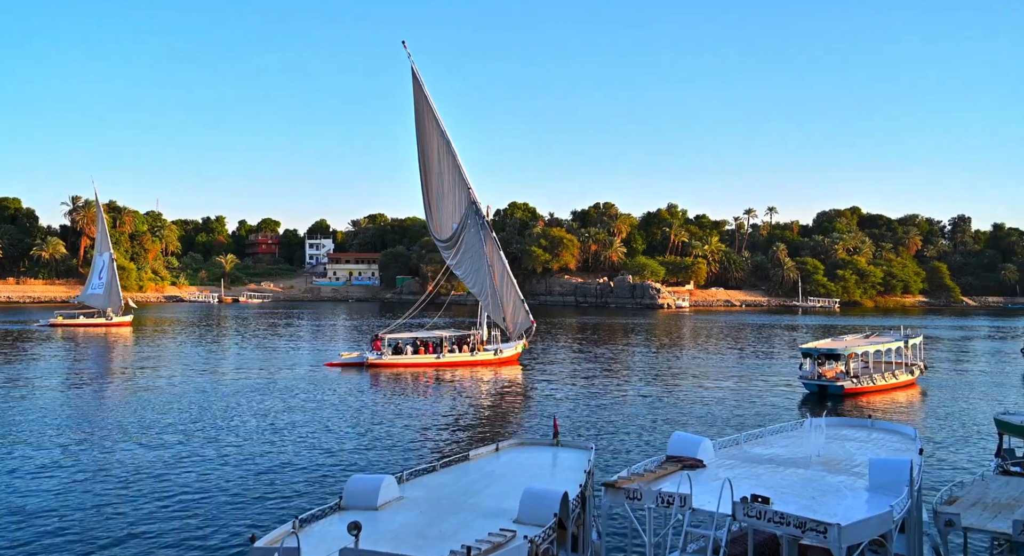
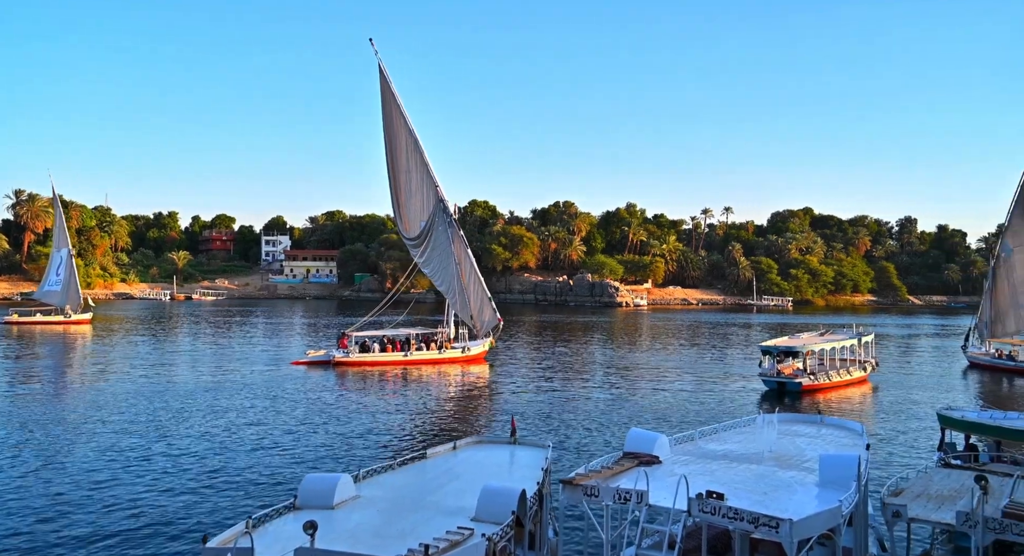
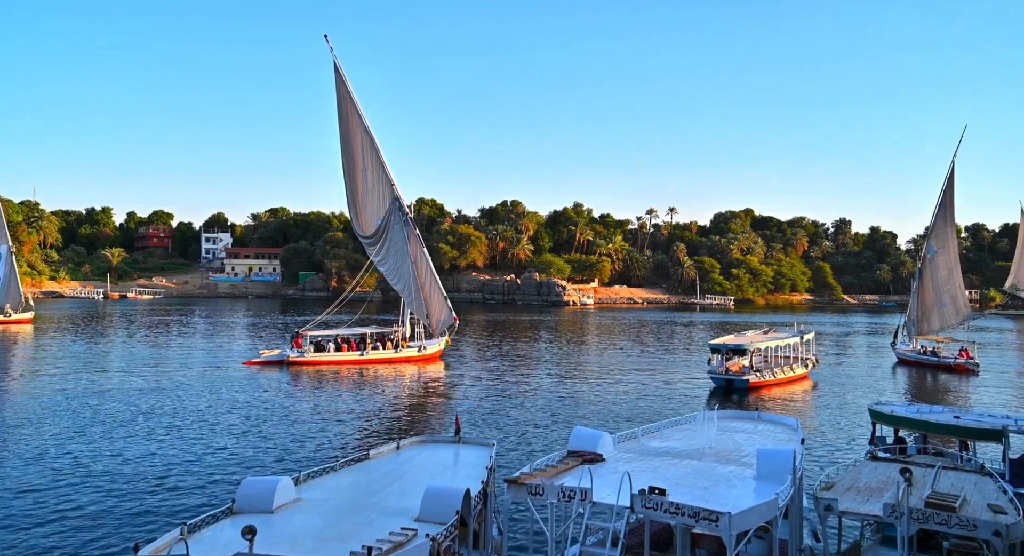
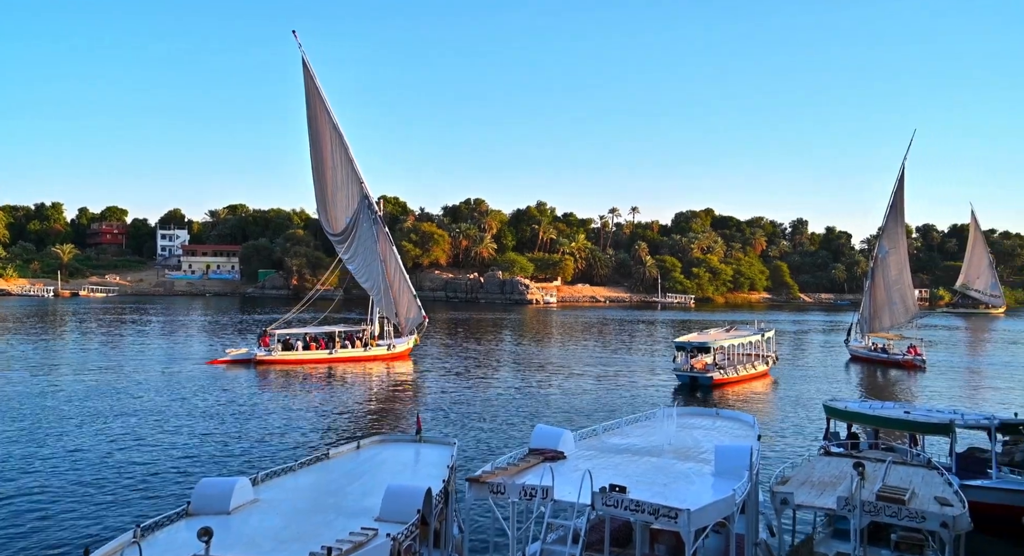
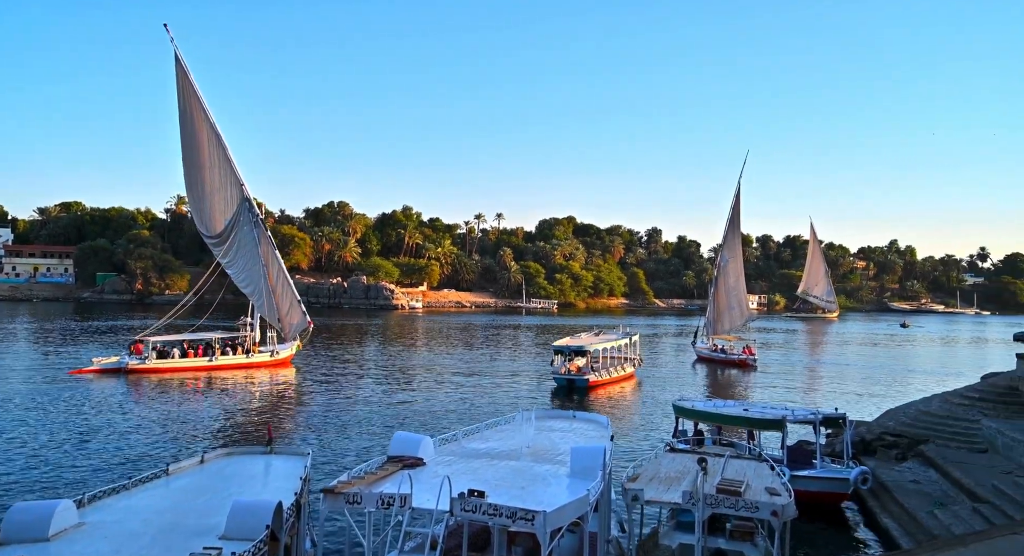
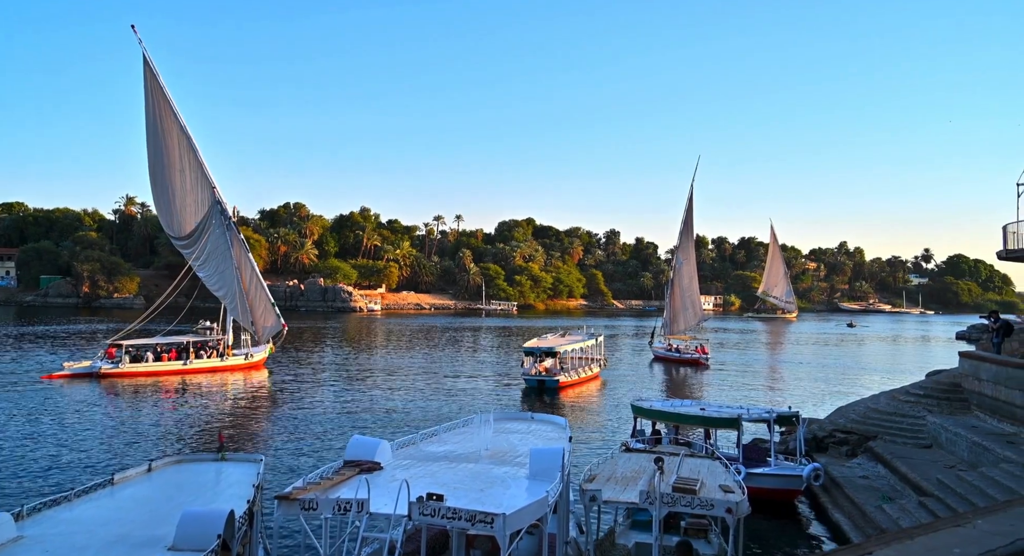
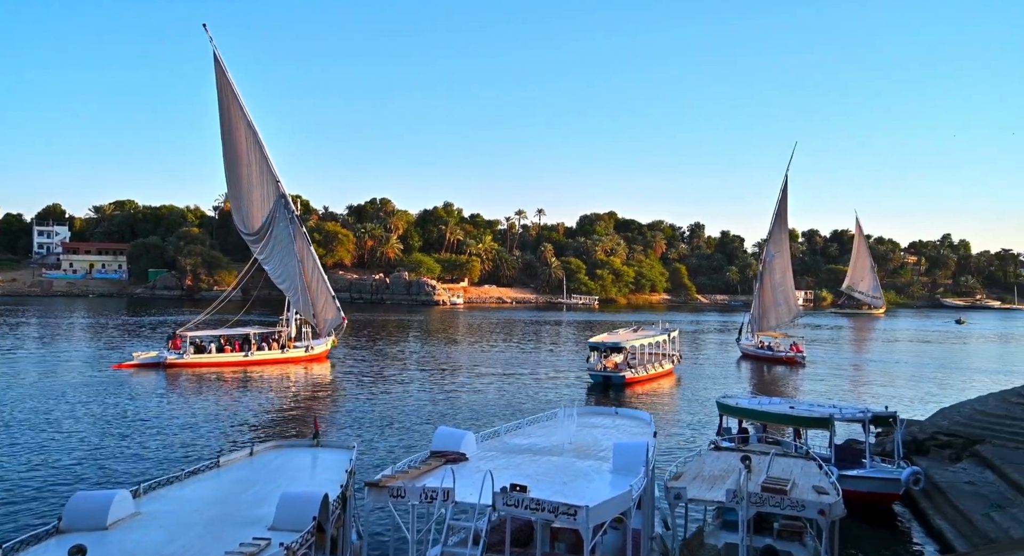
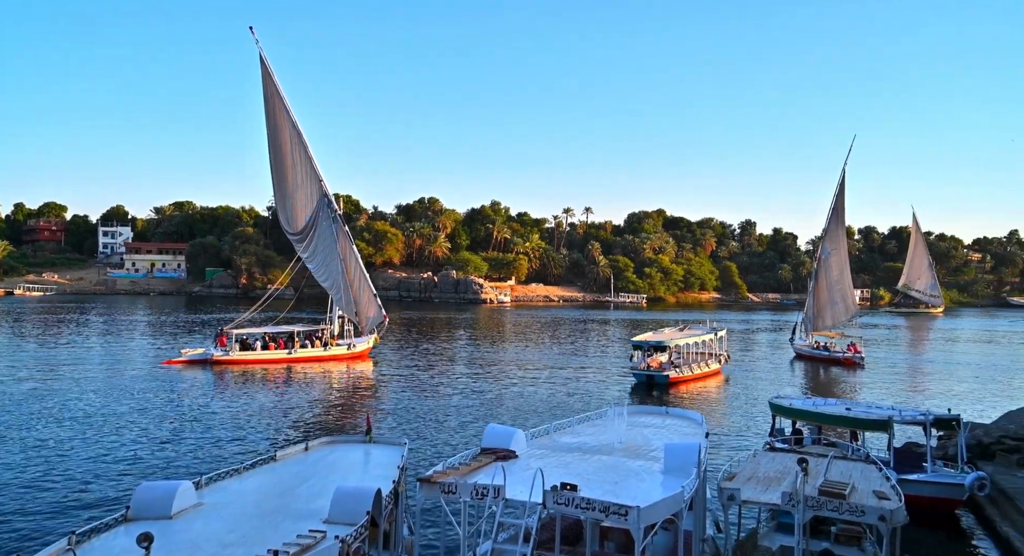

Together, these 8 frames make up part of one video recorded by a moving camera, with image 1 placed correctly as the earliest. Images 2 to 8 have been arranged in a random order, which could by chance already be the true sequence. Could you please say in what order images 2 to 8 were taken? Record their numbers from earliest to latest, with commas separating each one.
2, 3, 4, 8, 7, 5, 6
